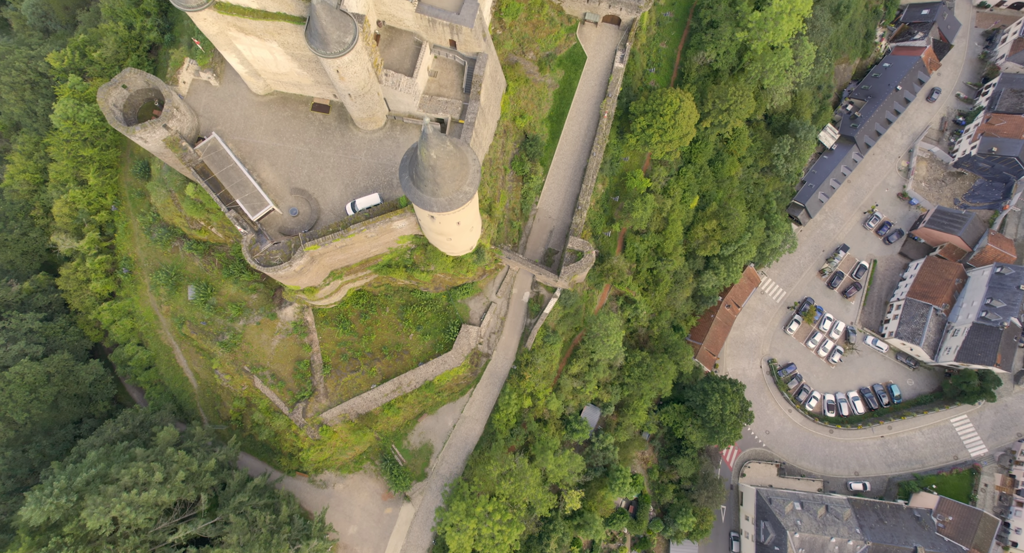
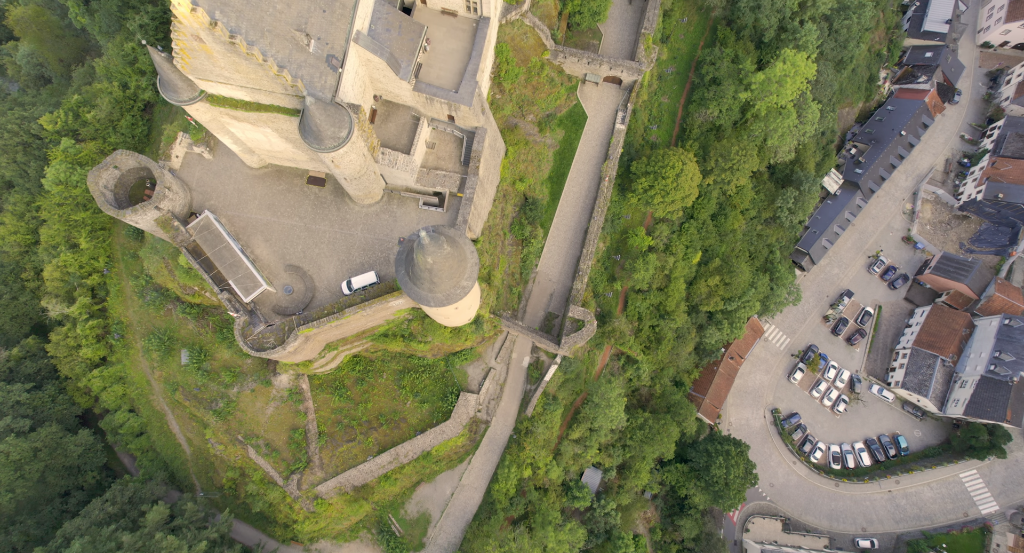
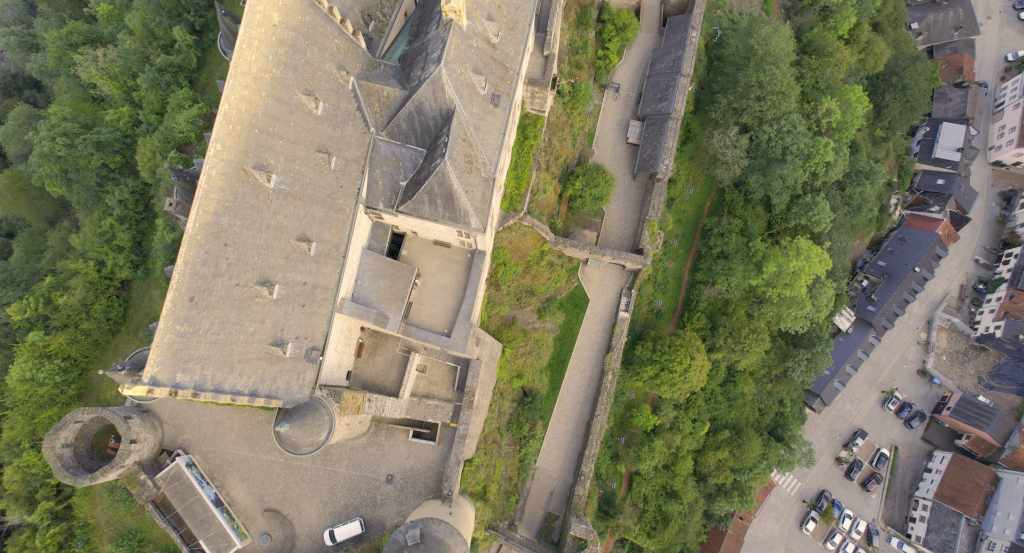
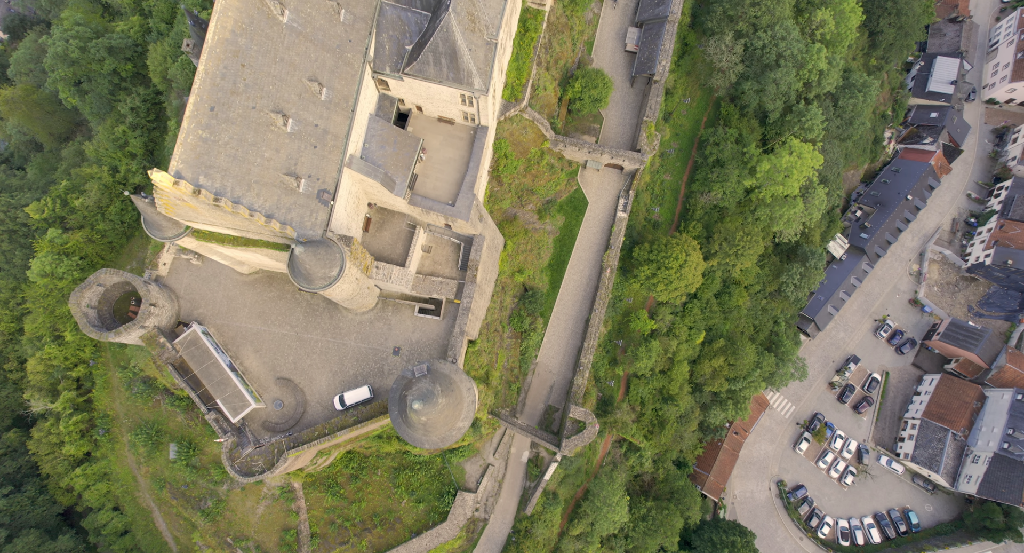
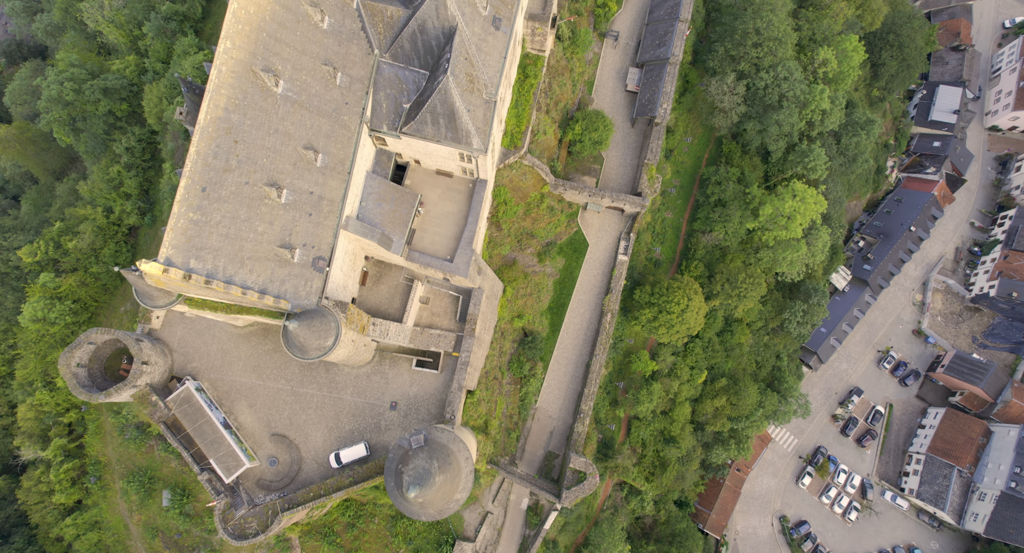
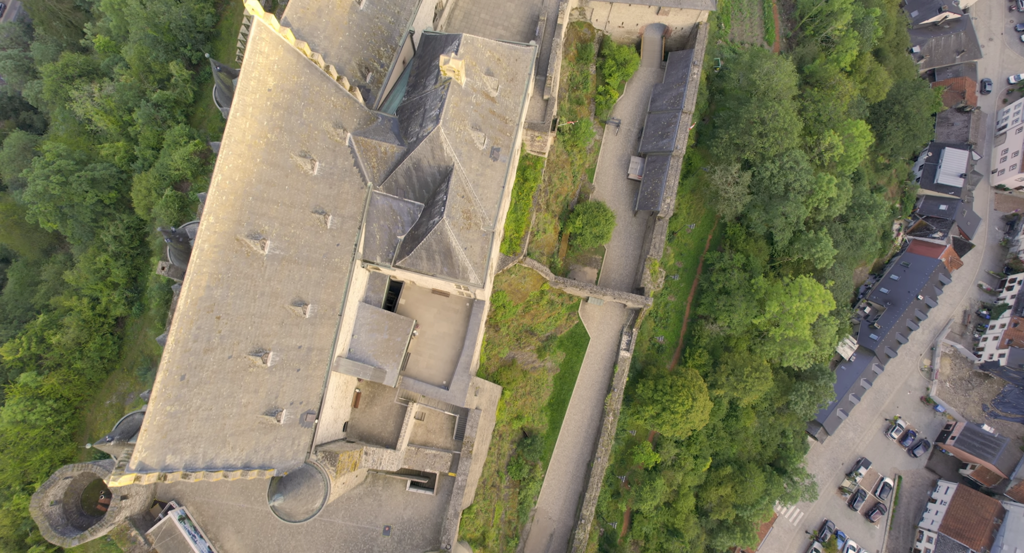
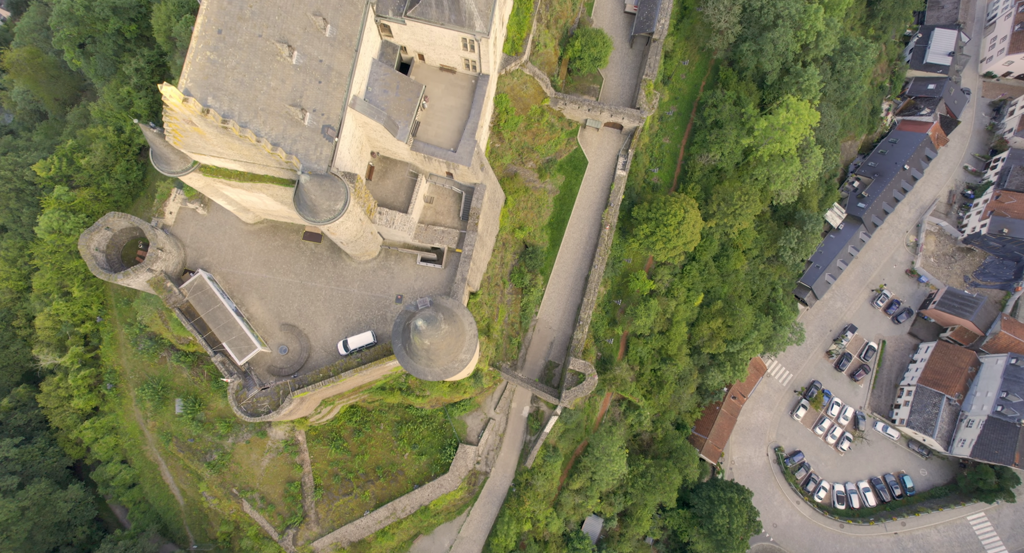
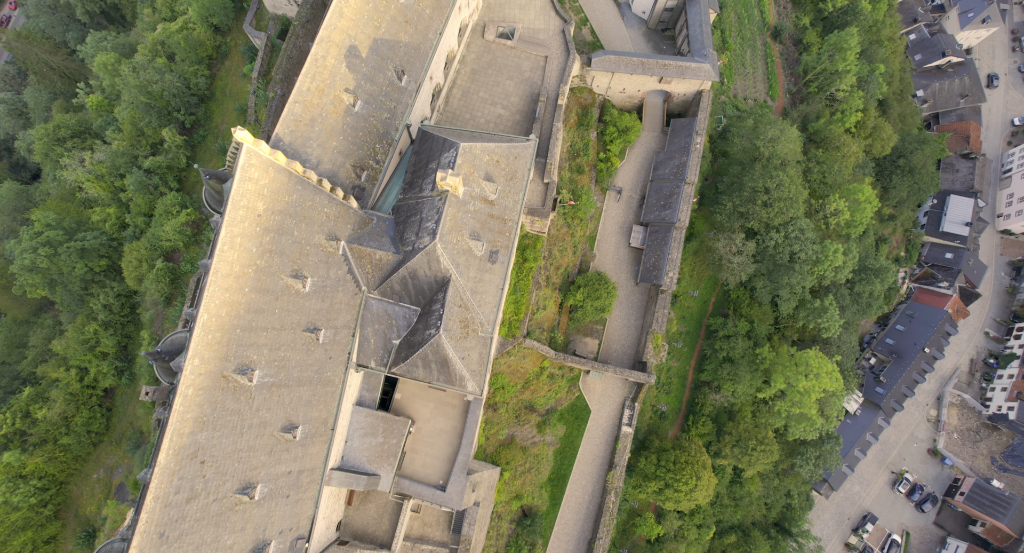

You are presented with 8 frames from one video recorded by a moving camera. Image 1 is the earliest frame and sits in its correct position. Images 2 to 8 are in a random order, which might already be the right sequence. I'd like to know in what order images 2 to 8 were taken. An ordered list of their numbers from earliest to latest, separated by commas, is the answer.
2, 7, 4, 5, 3, 6, 8
